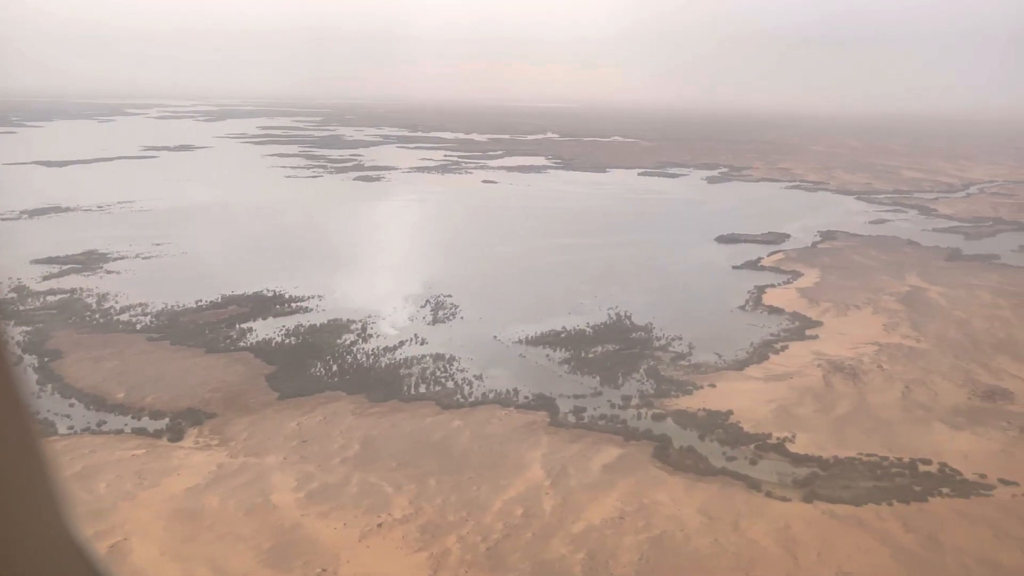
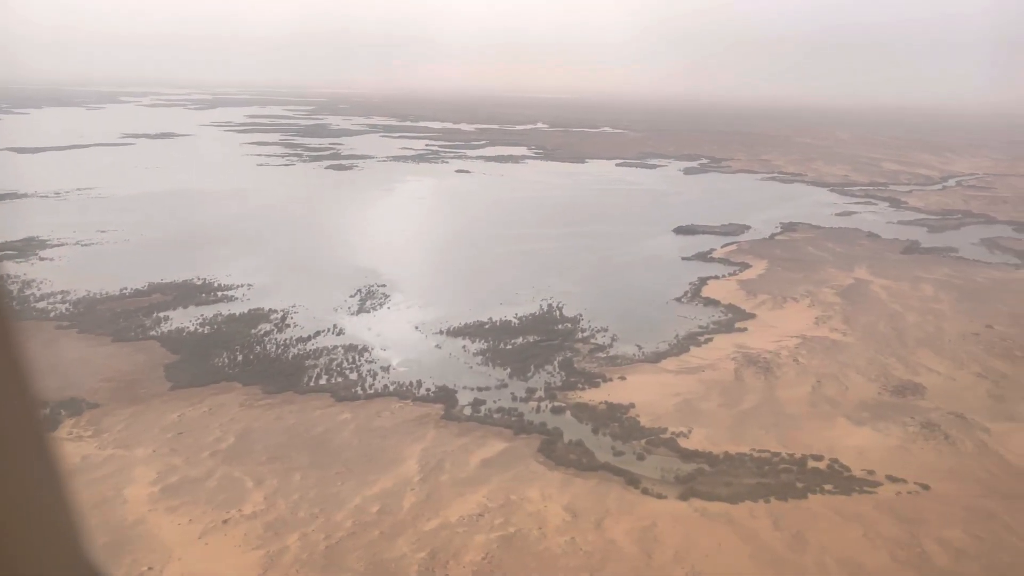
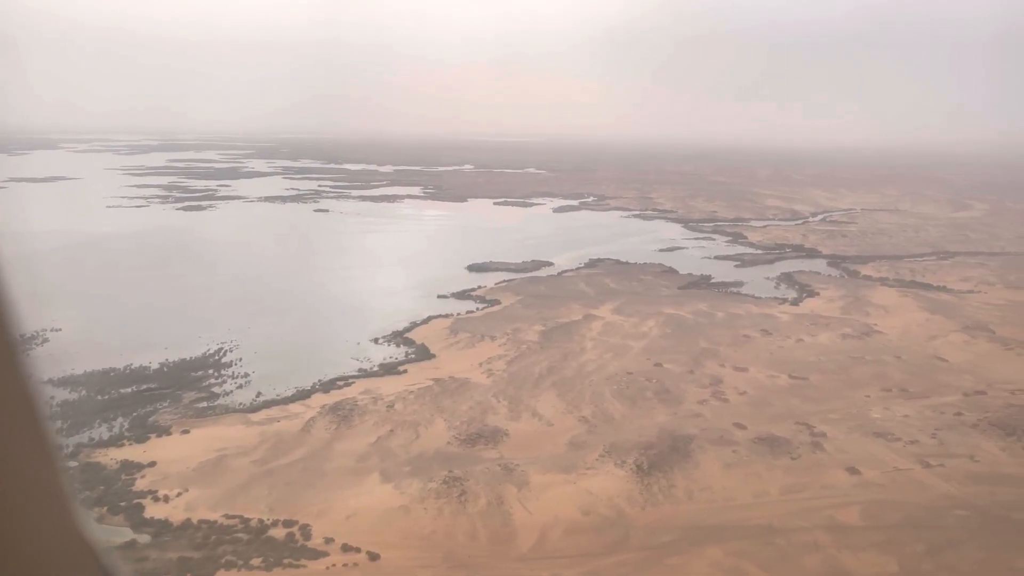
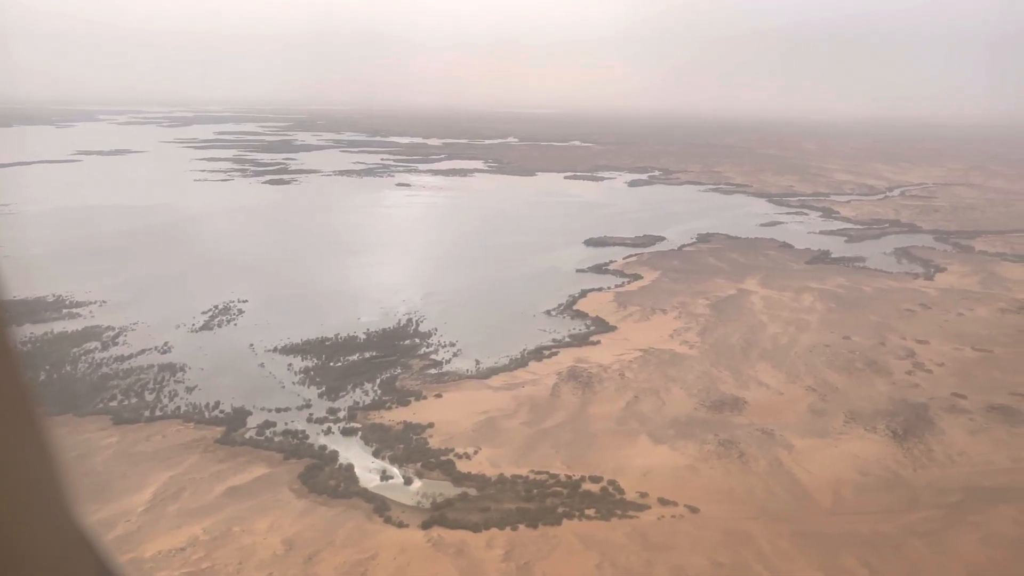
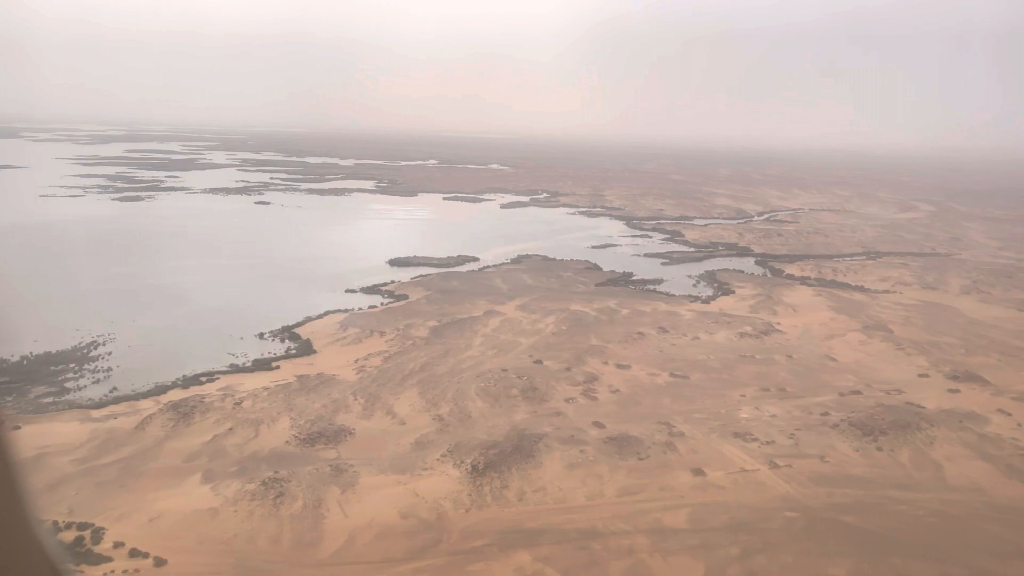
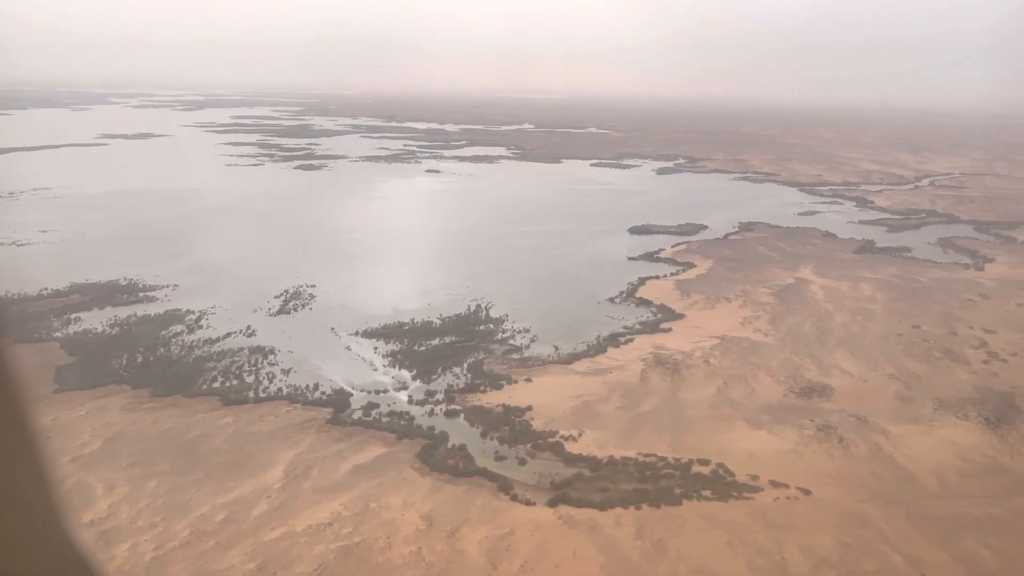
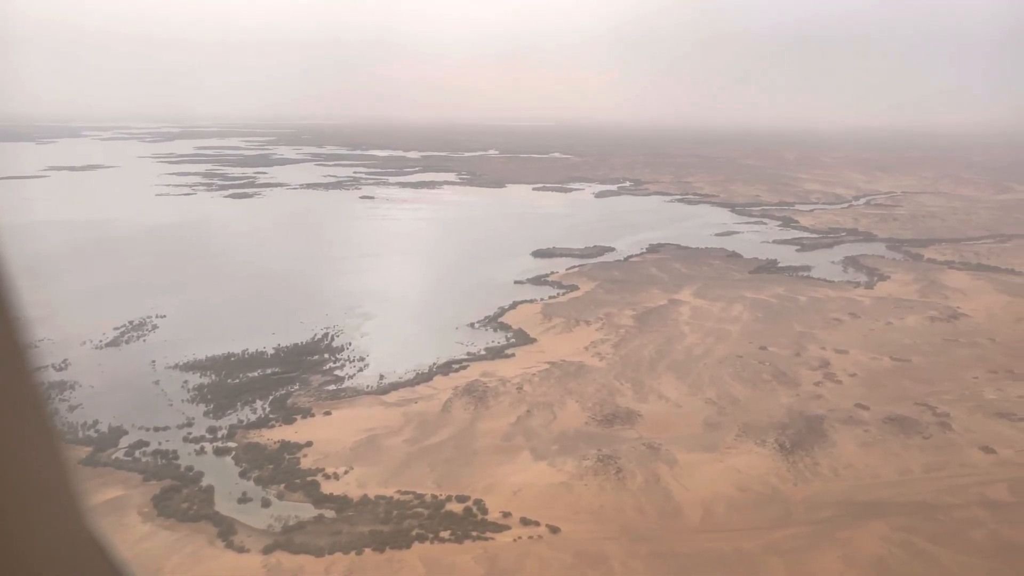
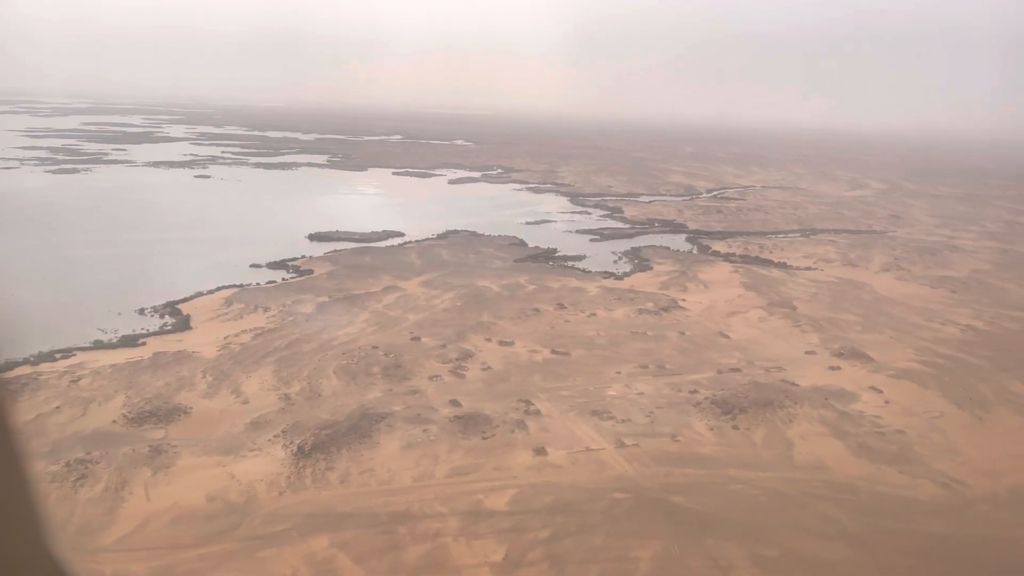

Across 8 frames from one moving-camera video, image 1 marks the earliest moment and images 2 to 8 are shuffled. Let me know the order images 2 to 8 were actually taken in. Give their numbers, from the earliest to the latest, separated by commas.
2, 6, 4, 7, 3, 5, 8
